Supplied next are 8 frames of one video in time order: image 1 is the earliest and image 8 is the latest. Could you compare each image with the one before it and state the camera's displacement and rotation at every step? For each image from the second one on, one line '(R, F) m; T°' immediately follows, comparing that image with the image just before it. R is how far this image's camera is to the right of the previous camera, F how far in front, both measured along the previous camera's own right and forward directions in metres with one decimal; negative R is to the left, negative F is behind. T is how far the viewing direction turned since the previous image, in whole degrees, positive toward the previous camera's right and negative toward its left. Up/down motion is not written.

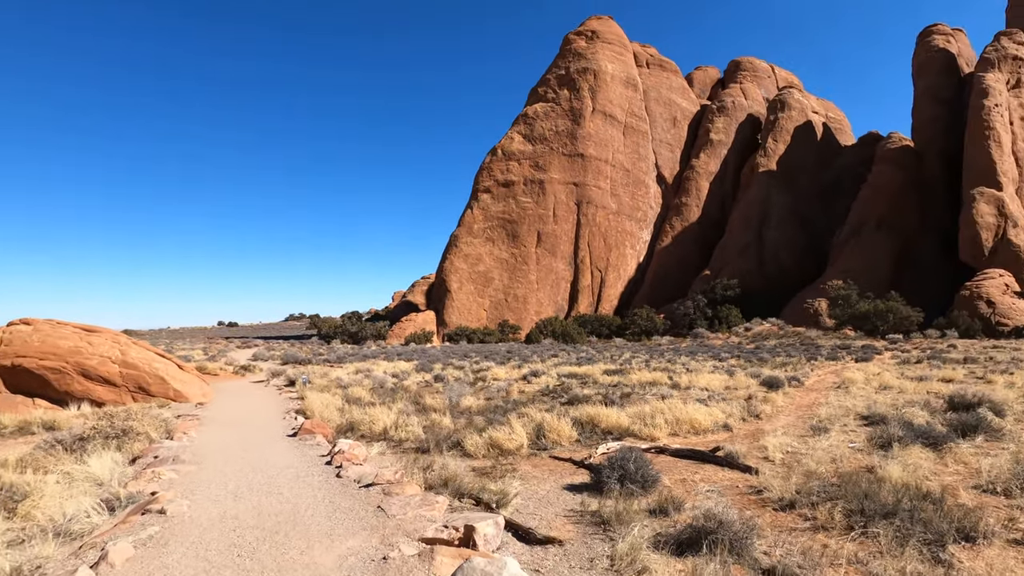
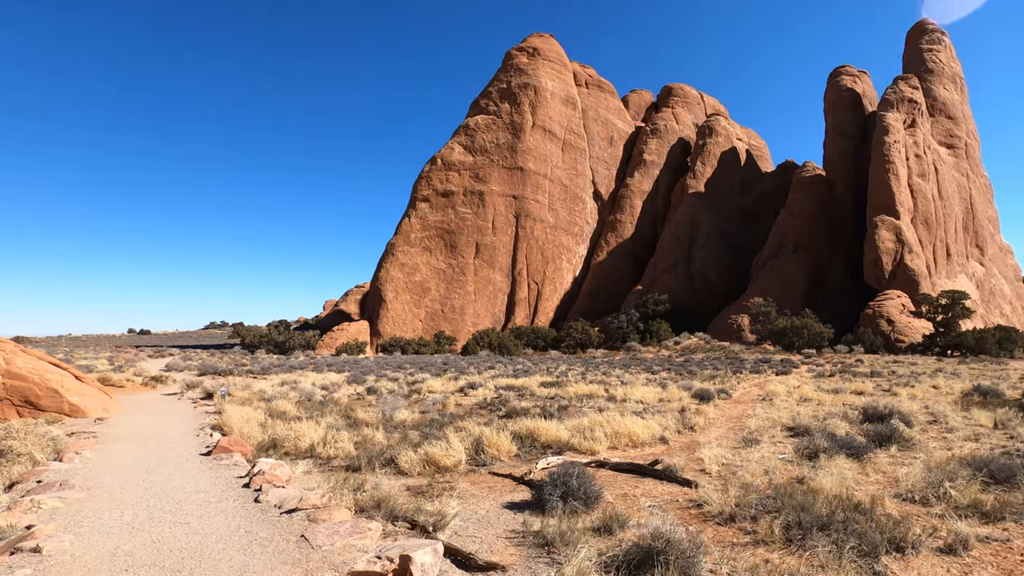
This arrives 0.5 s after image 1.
(-0.1, +0.2) m; +8°
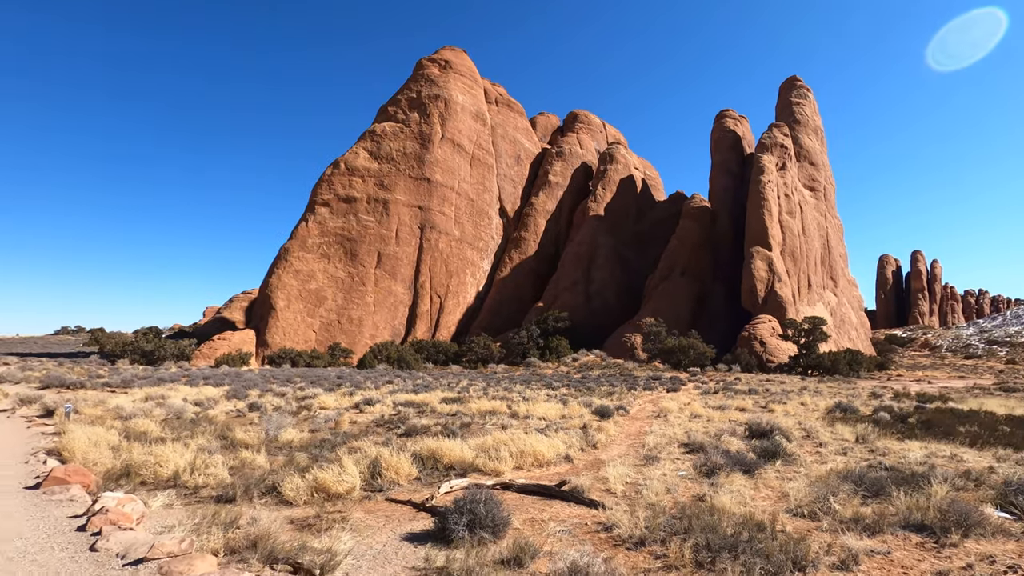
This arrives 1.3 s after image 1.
(-0.1, +0.3) m; +12°
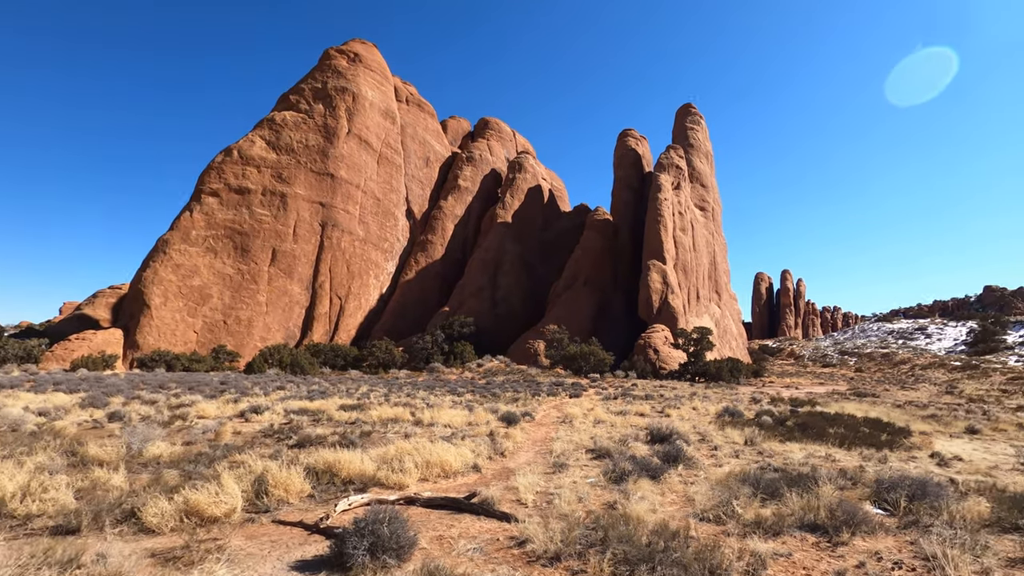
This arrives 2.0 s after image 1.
(-0.1, +0.2) m; +12°
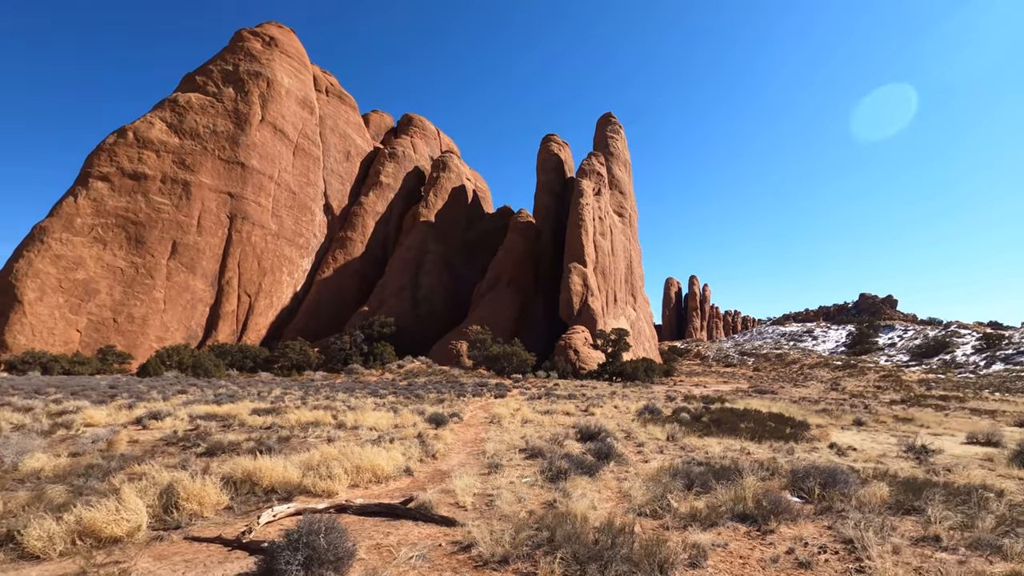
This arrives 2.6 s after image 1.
(-0.2, 0.0) m; +9°
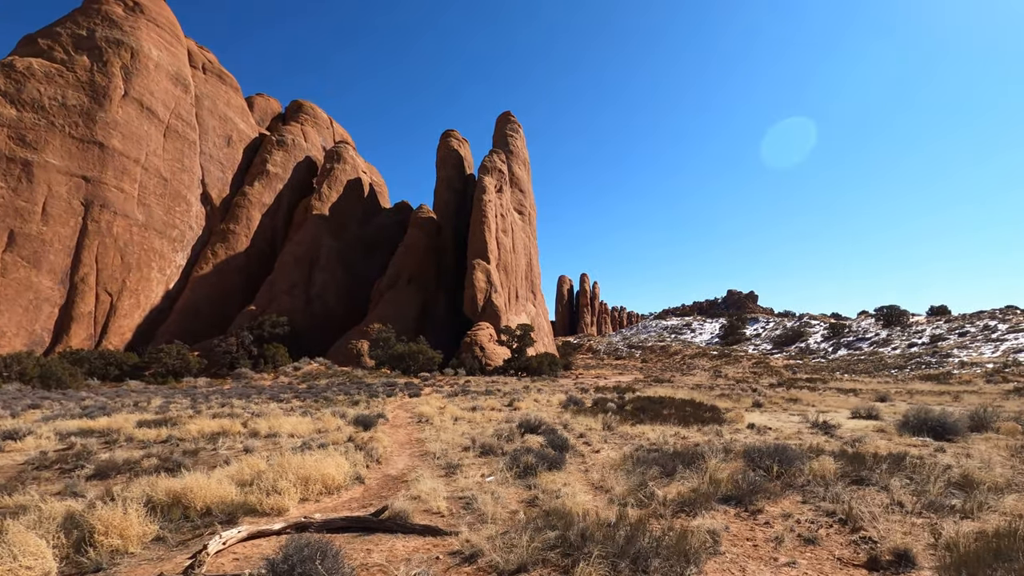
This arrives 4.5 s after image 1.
(-0.8, +0.3) m; +11°
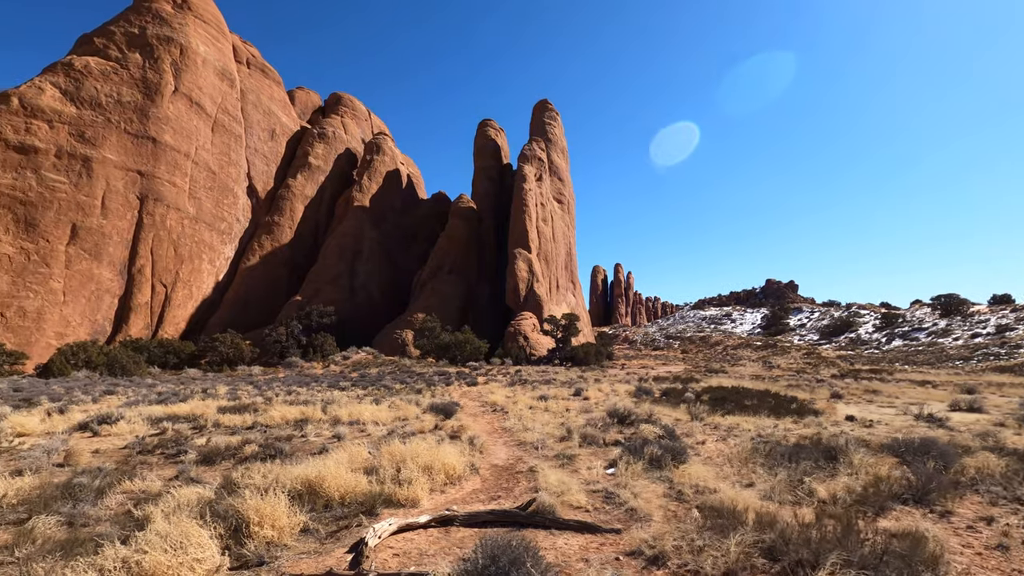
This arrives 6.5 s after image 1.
(-1.4, +0.4) m; -3°
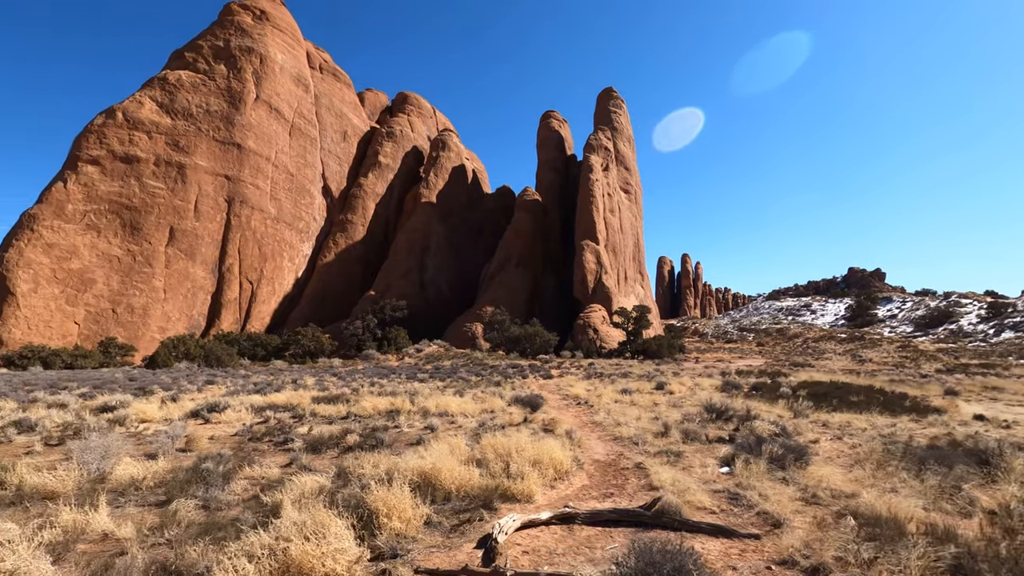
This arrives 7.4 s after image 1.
(-0.7, +0.1) m; -7°
